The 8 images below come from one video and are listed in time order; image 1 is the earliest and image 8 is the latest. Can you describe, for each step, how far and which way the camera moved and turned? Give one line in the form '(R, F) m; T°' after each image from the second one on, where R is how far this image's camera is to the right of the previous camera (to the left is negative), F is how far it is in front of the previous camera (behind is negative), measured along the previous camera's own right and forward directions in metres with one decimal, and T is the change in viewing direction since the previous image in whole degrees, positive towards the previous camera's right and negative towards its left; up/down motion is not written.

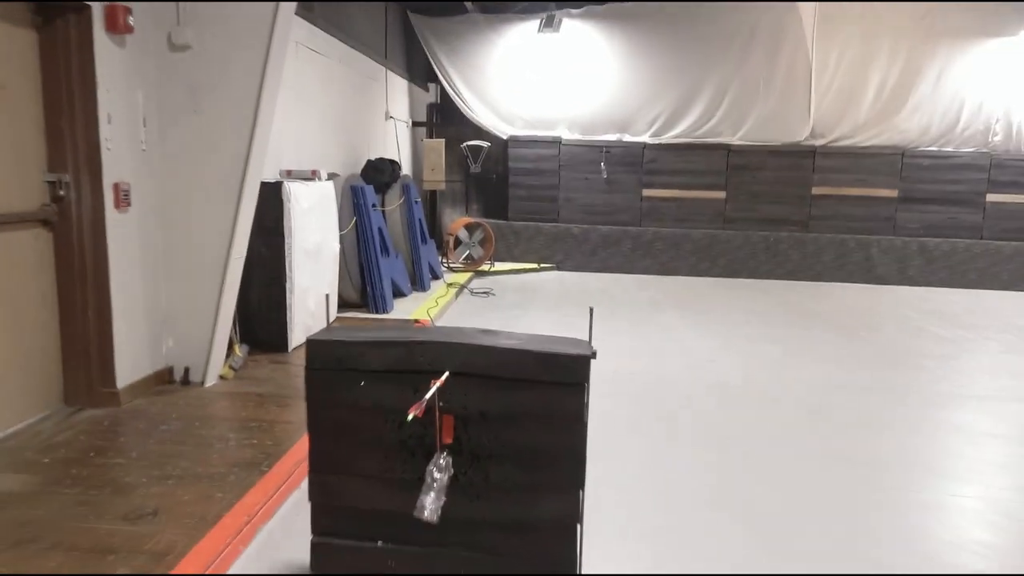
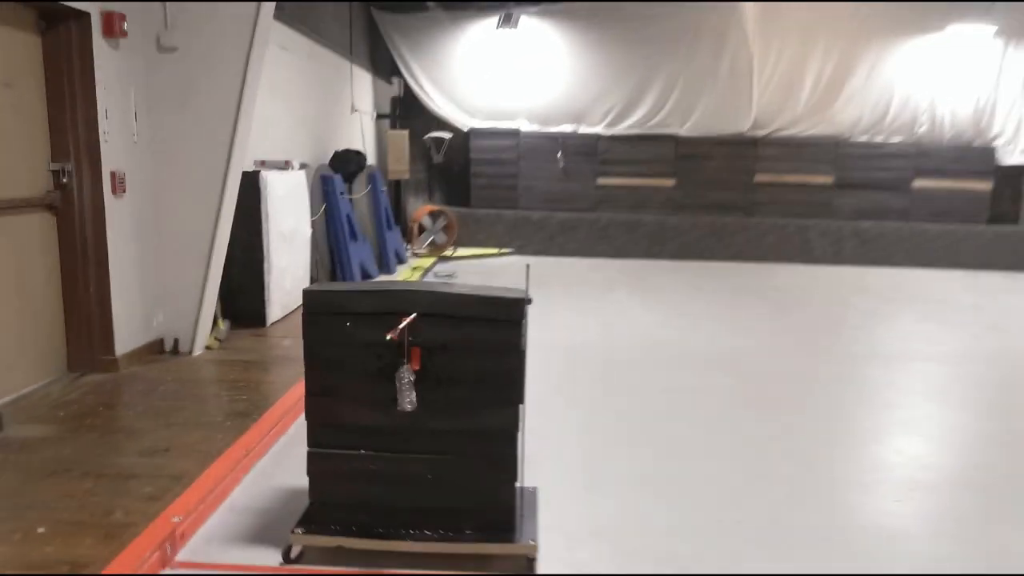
(0.0, -0.4) m; +3°
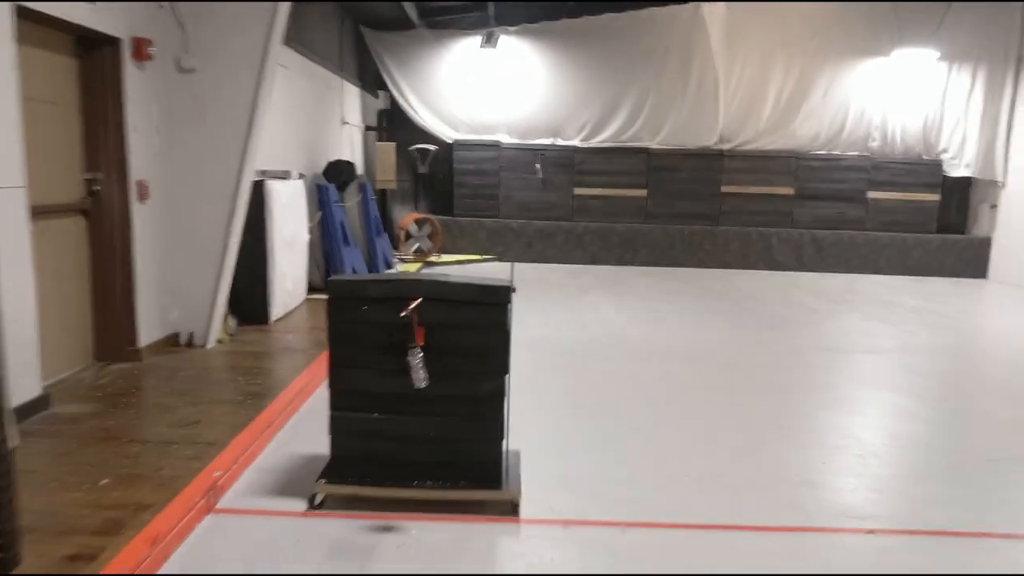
(0.0, -0.4) m; +2°
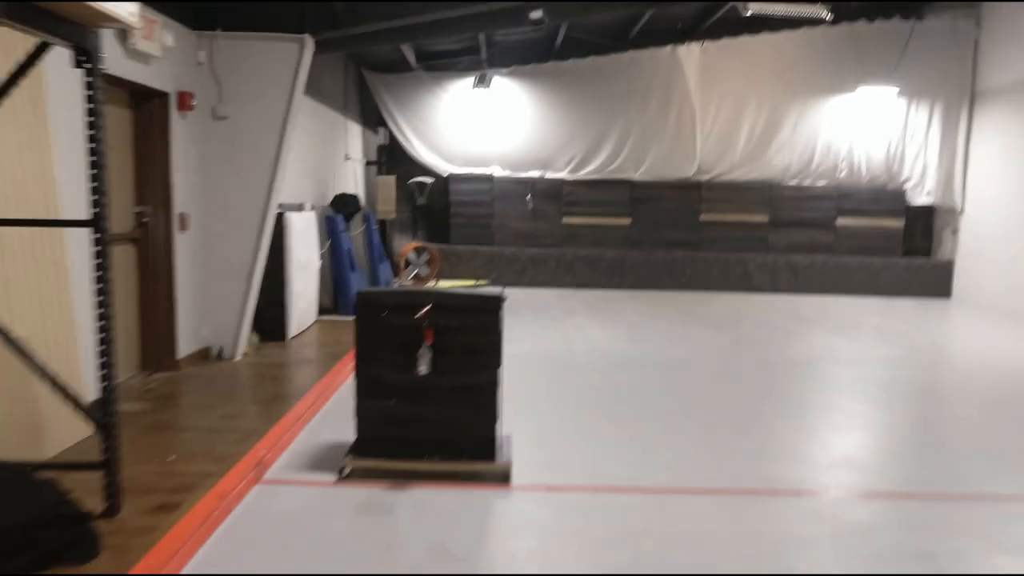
(0.0, -0.5) m; +1°
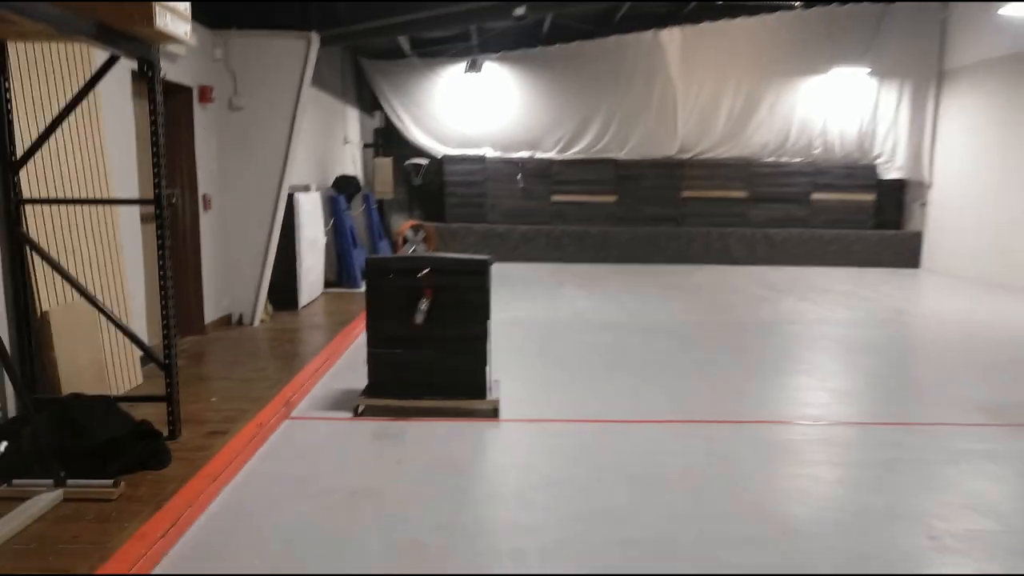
(0.0, -0.5) m; 0°
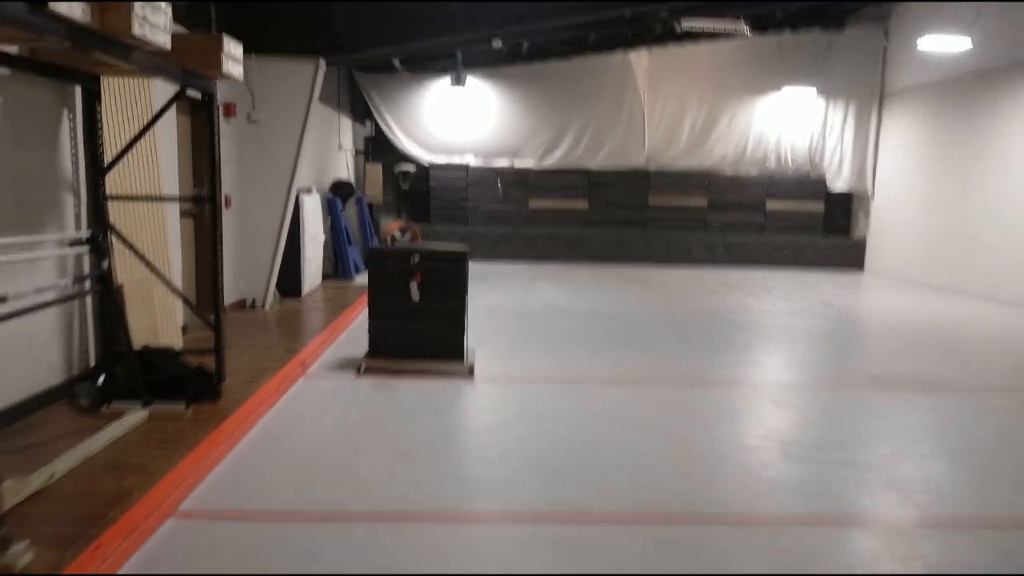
(+0.1, -0.8) m; +1°
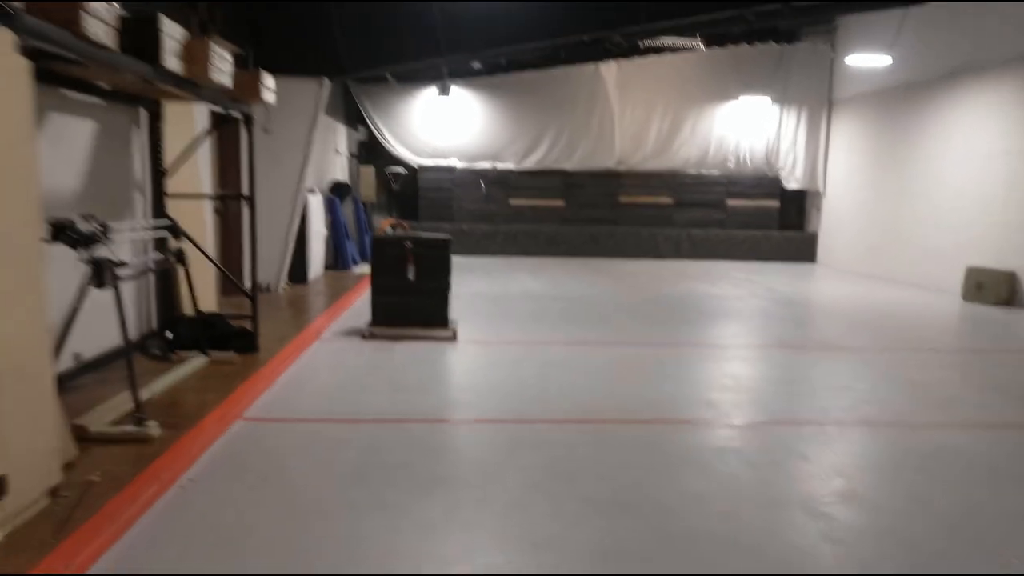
(+0.1, -0.9) m; +1°
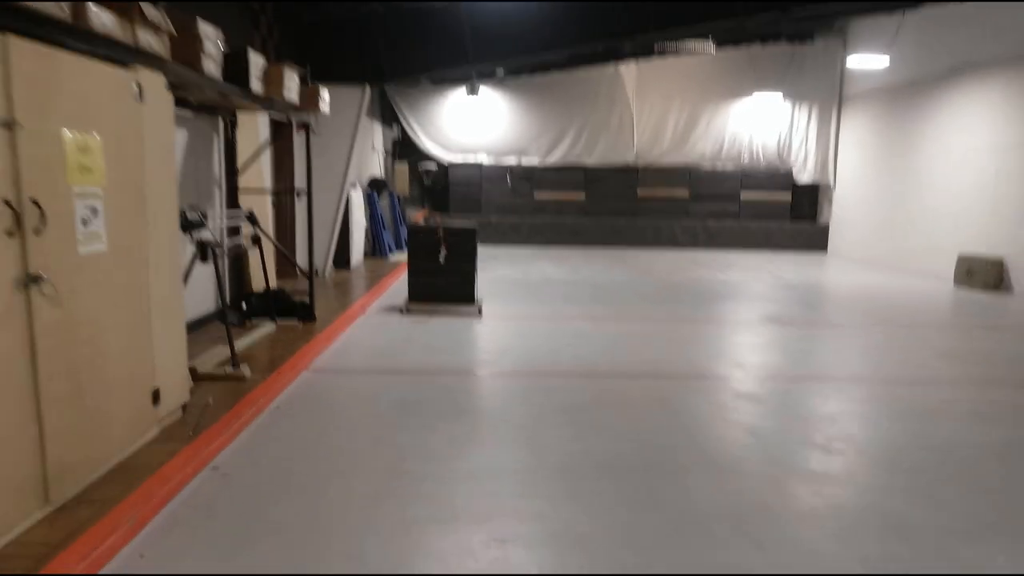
(+0.1, -0.7) m; -2°
